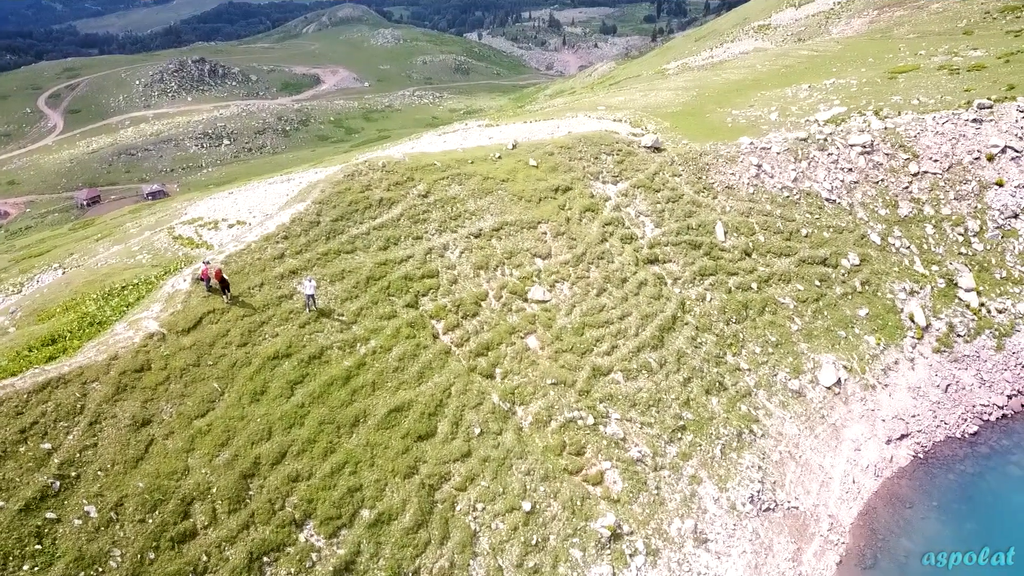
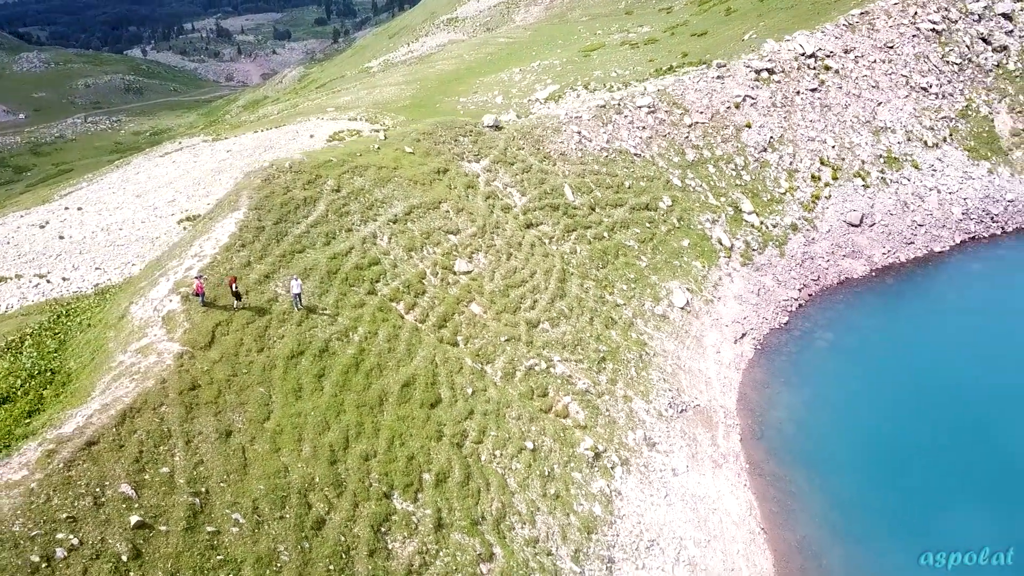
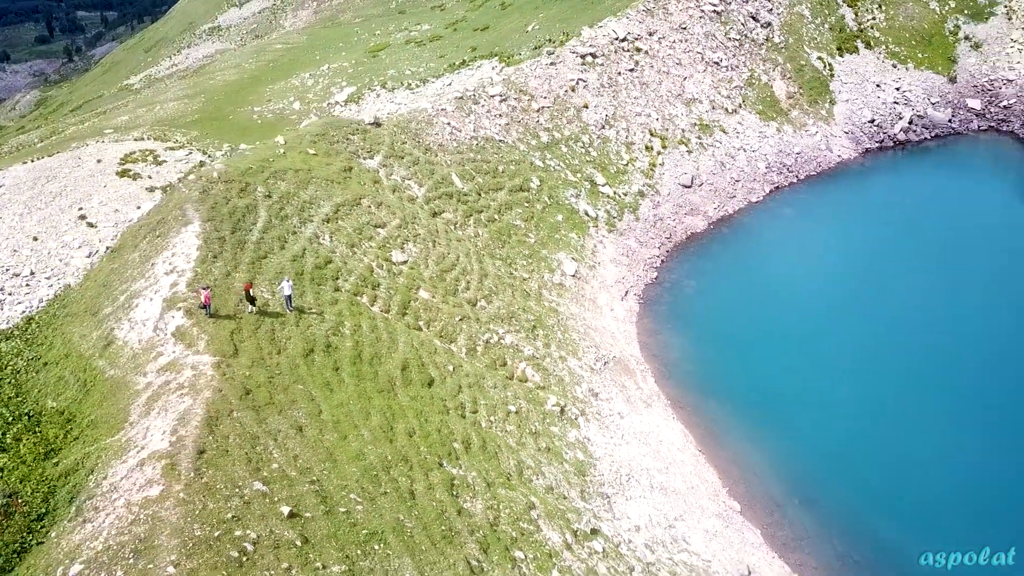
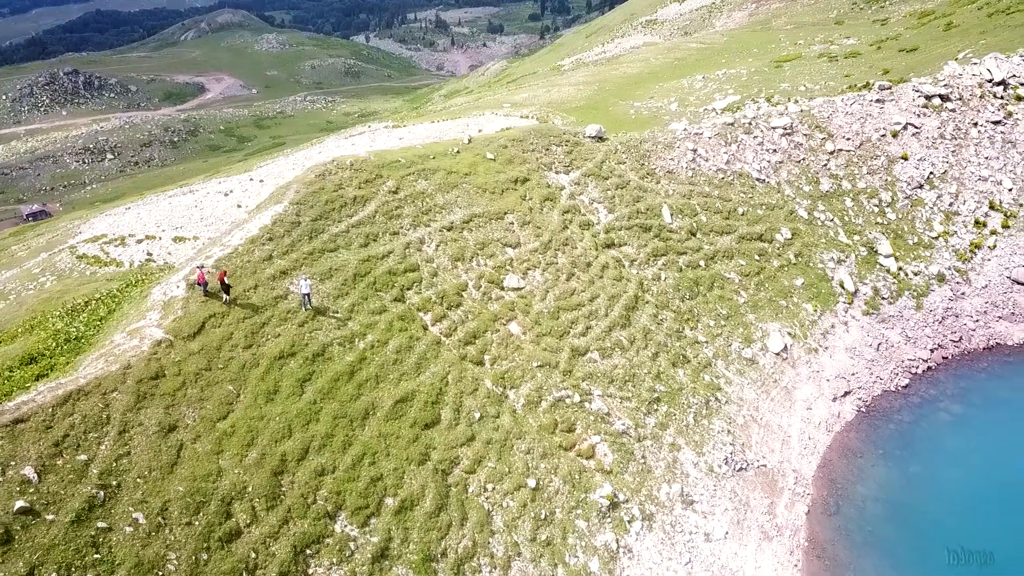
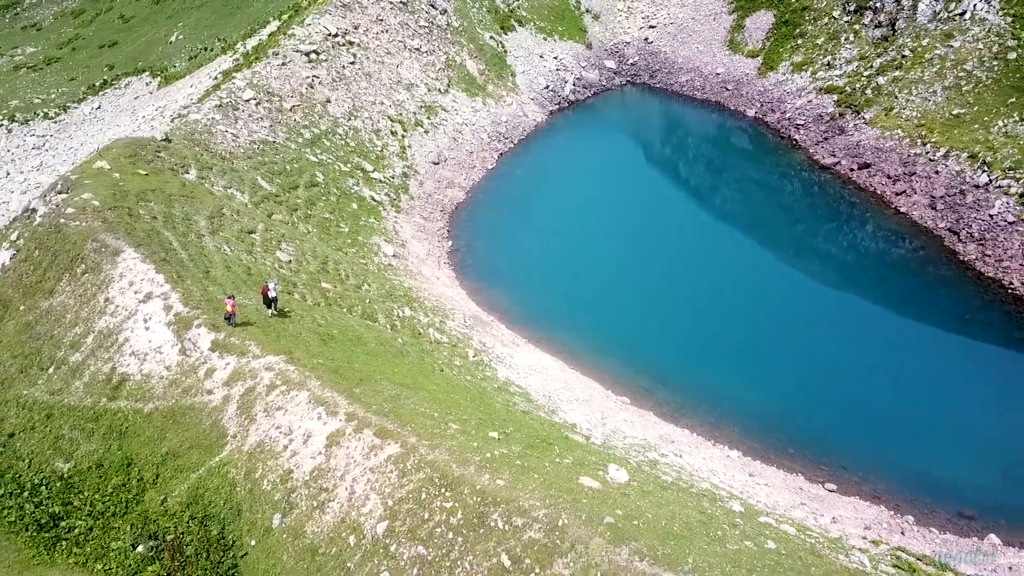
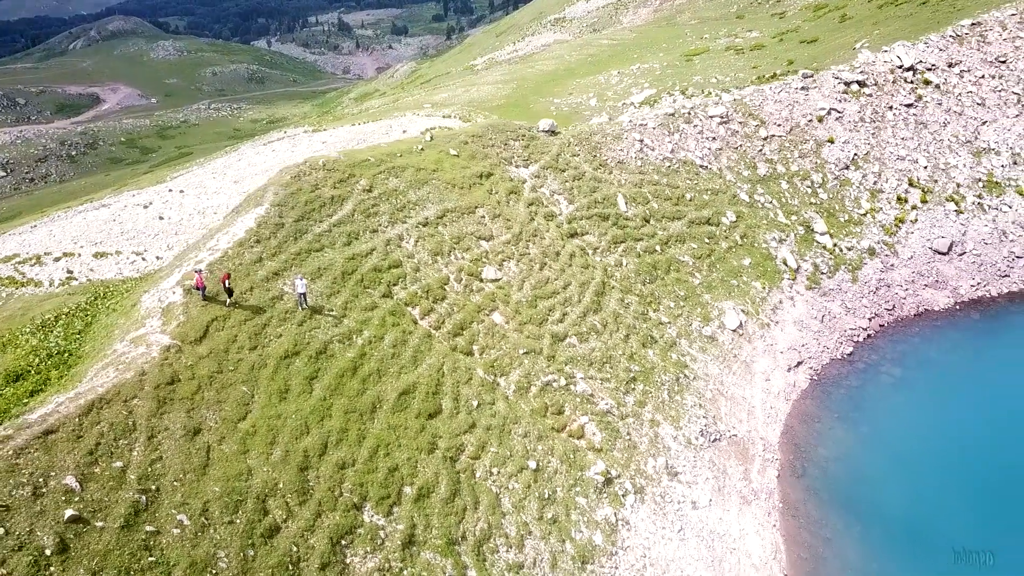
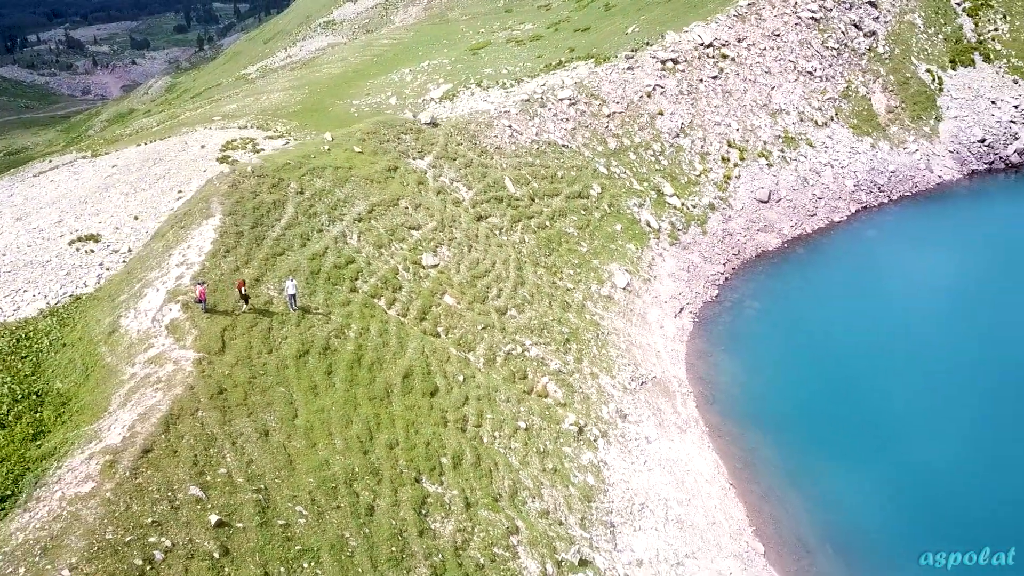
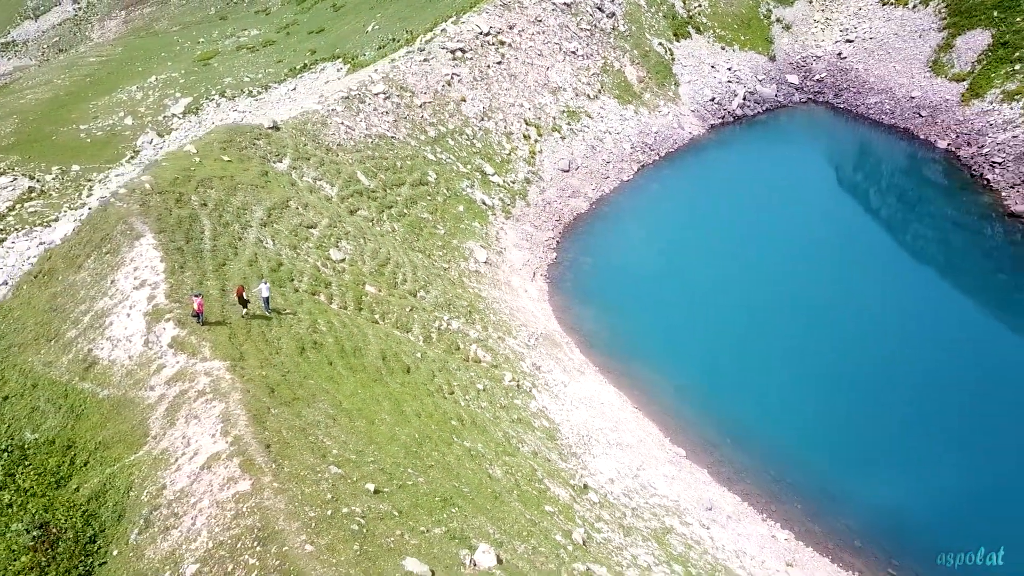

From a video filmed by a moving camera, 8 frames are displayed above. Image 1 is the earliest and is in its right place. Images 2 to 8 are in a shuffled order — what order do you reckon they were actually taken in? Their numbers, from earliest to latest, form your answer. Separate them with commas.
4, 6, 2, 7, 3, 8, 5
